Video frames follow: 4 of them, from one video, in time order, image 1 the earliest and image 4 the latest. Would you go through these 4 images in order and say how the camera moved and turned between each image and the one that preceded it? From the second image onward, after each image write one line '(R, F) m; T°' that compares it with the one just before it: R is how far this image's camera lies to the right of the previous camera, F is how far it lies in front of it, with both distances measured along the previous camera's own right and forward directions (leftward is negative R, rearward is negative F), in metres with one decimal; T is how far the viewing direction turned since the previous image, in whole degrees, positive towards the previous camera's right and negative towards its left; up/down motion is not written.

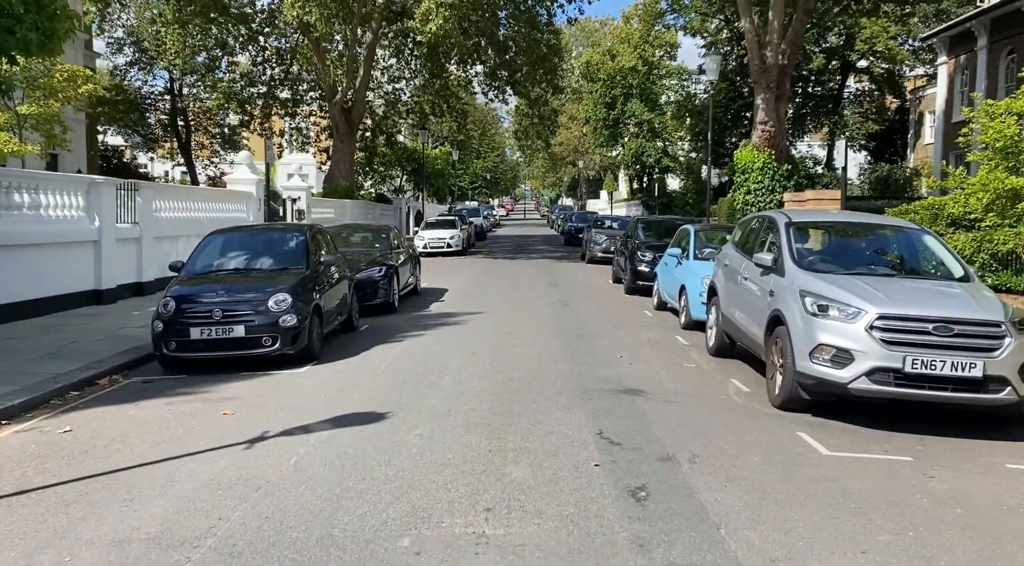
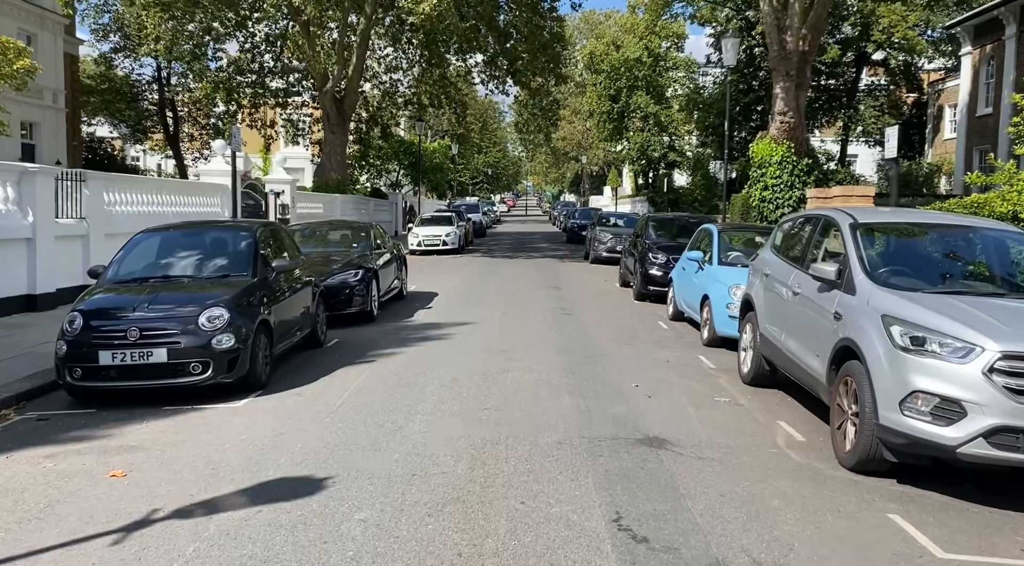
(+0.1, +1.8) m; 0°
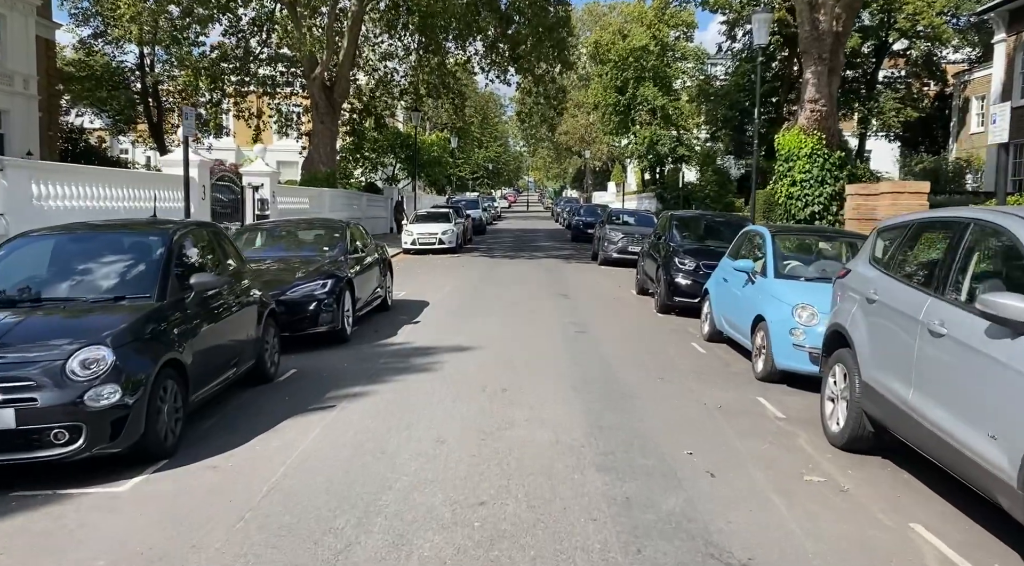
(0.0, +2.2) m; 0°
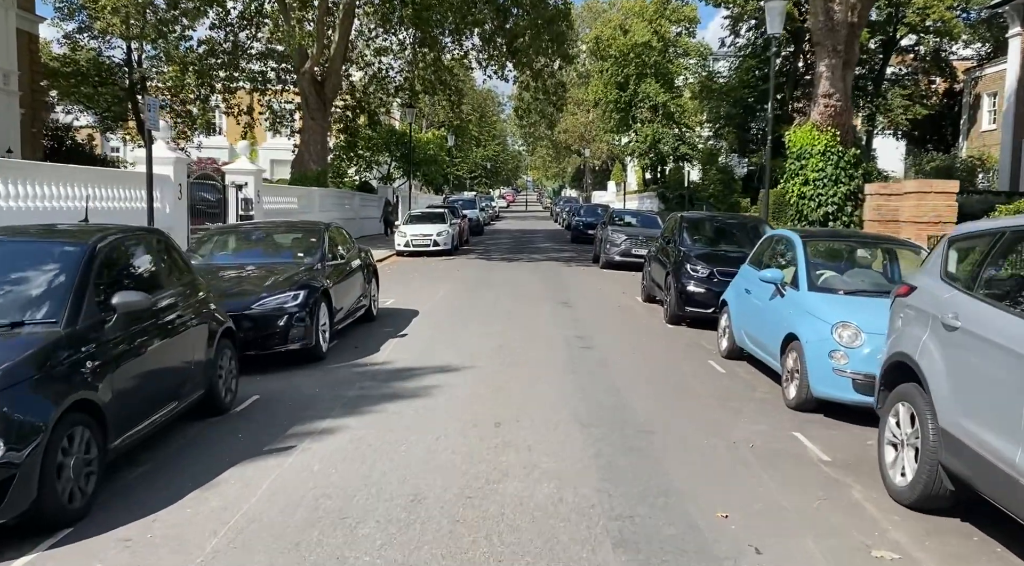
(0.0, +1.1) m; 0°
